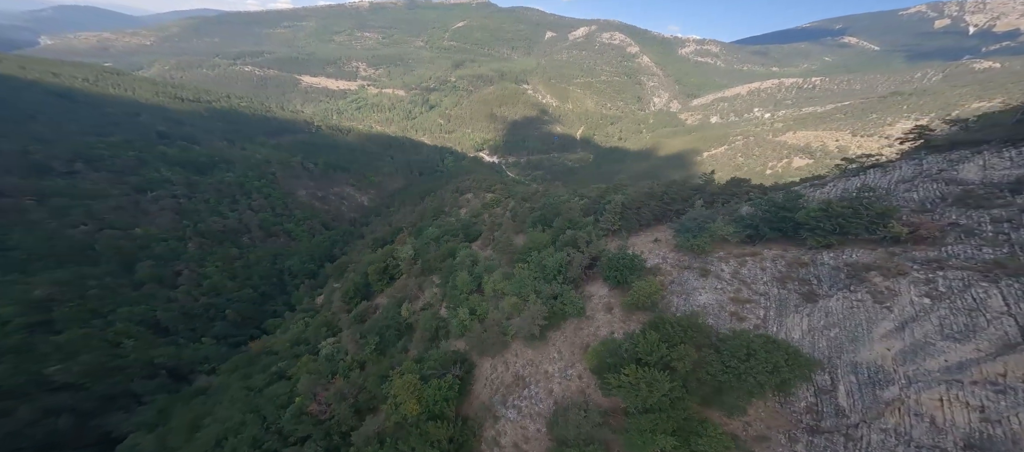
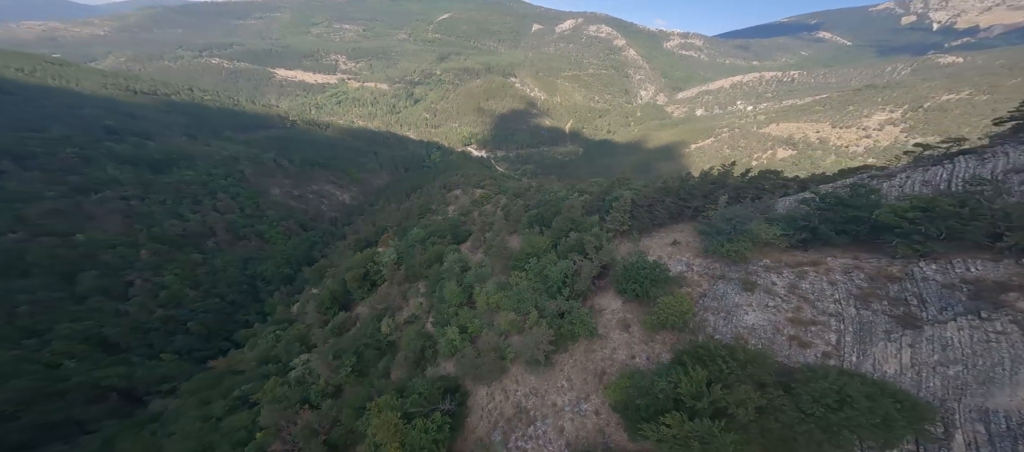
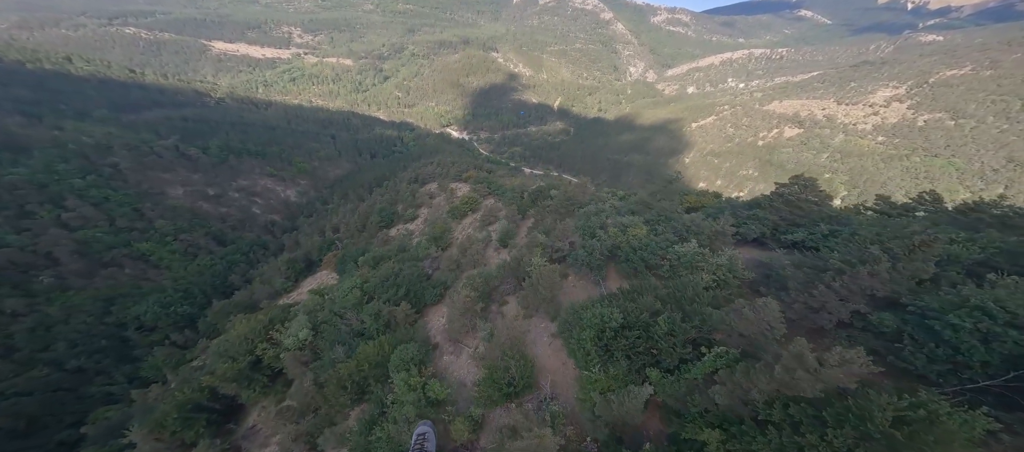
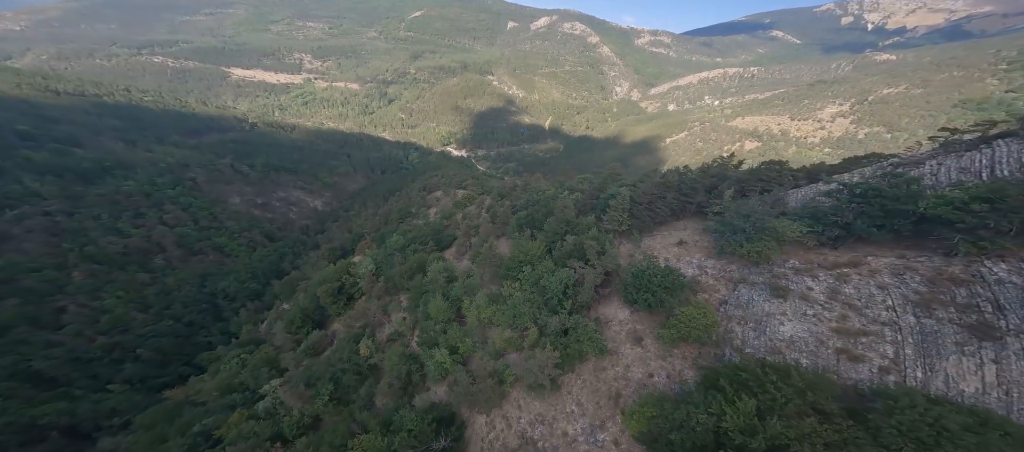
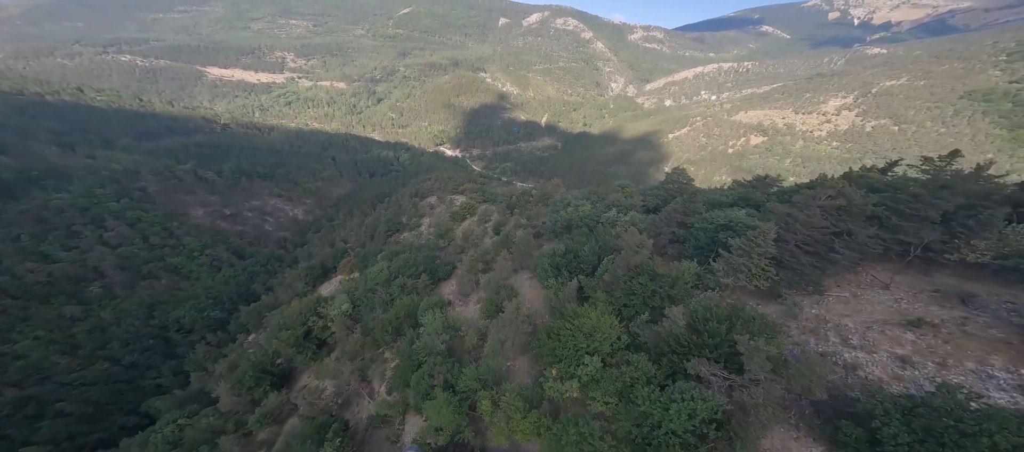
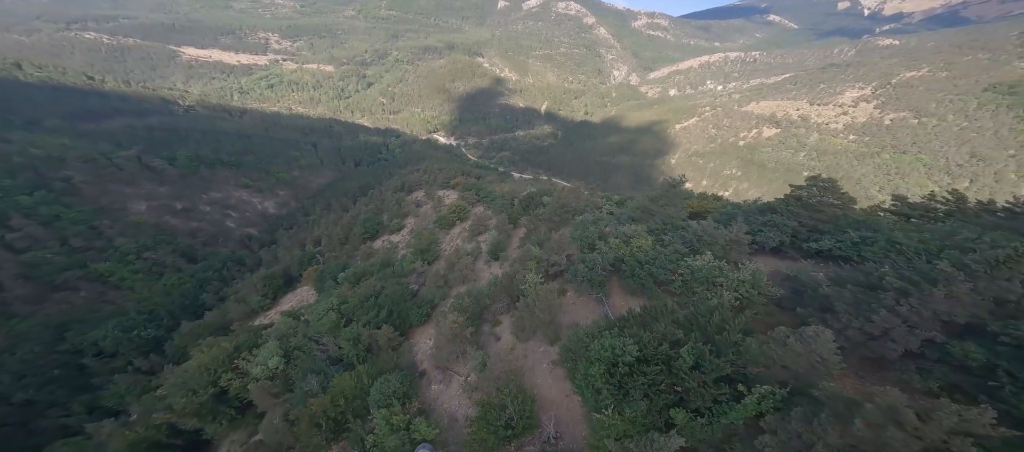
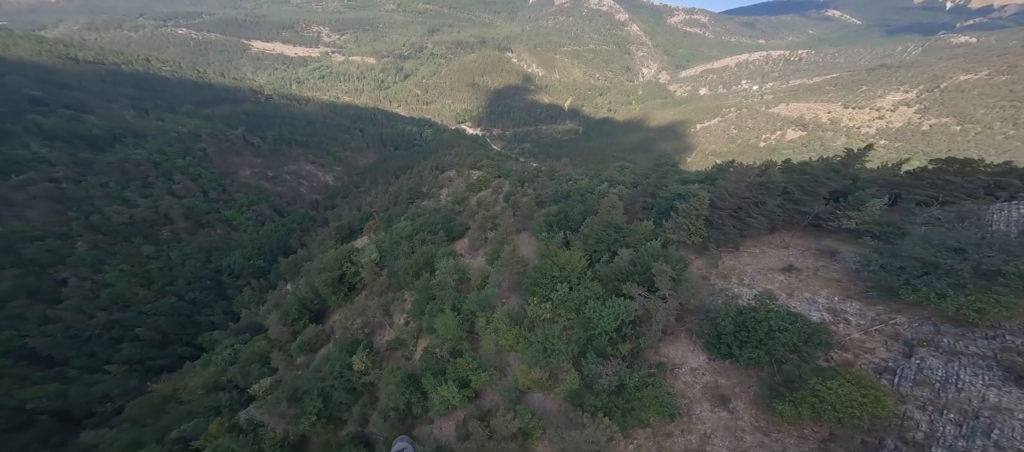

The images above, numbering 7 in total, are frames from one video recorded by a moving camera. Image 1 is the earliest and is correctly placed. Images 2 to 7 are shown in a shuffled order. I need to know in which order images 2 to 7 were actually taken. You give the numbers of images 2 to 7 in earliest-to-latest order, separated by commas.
2, 4, 7, 5, 3, 6
